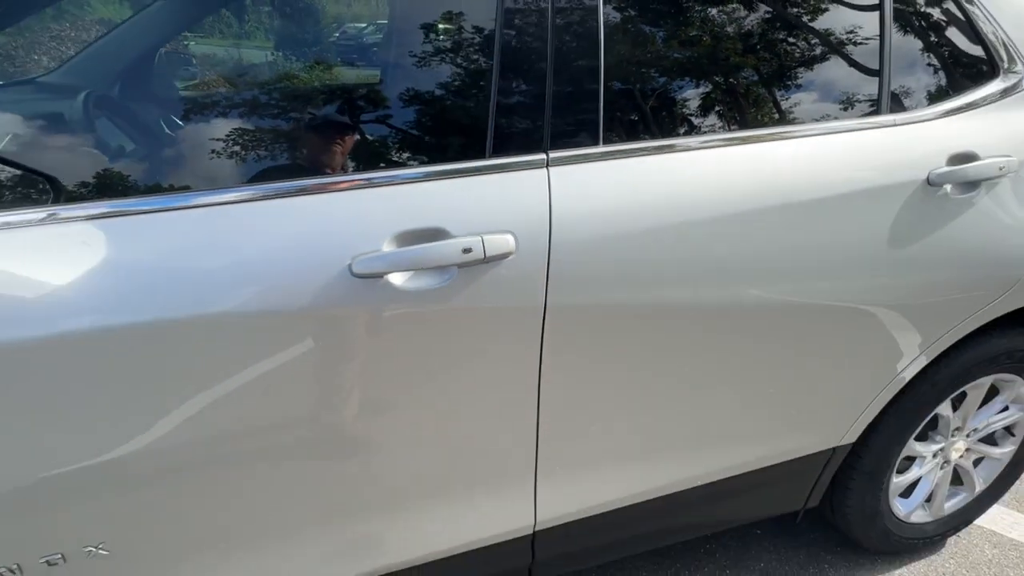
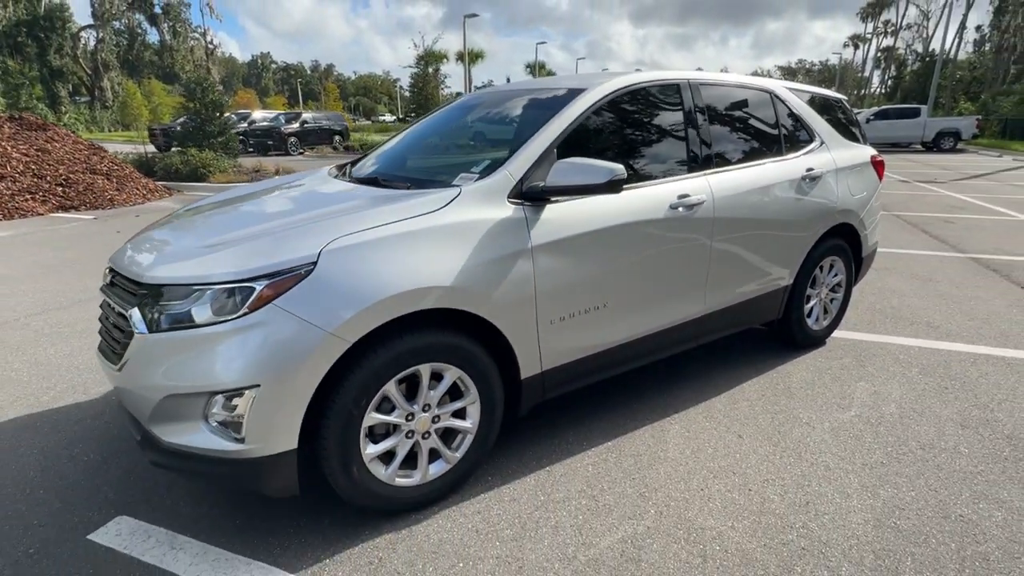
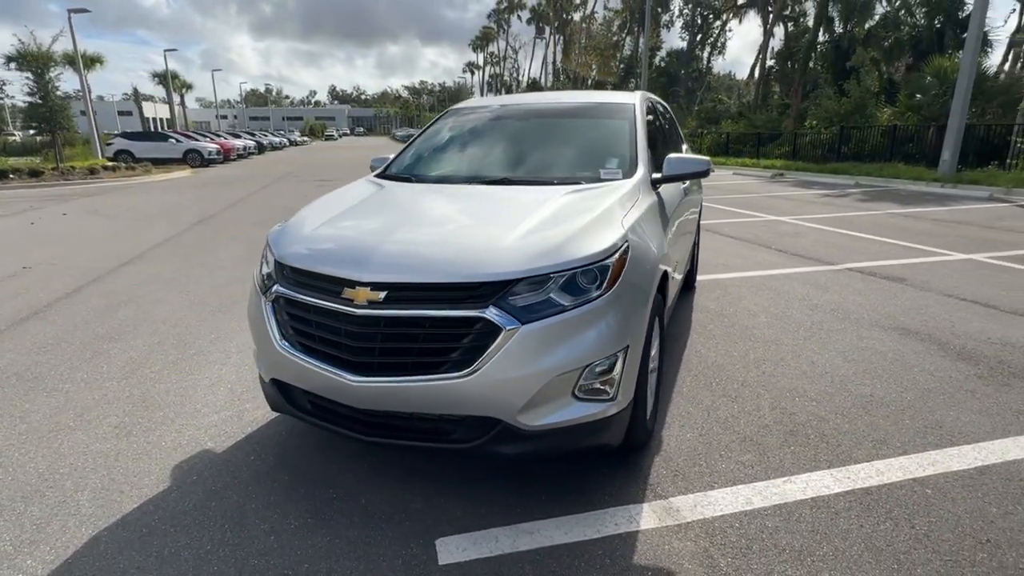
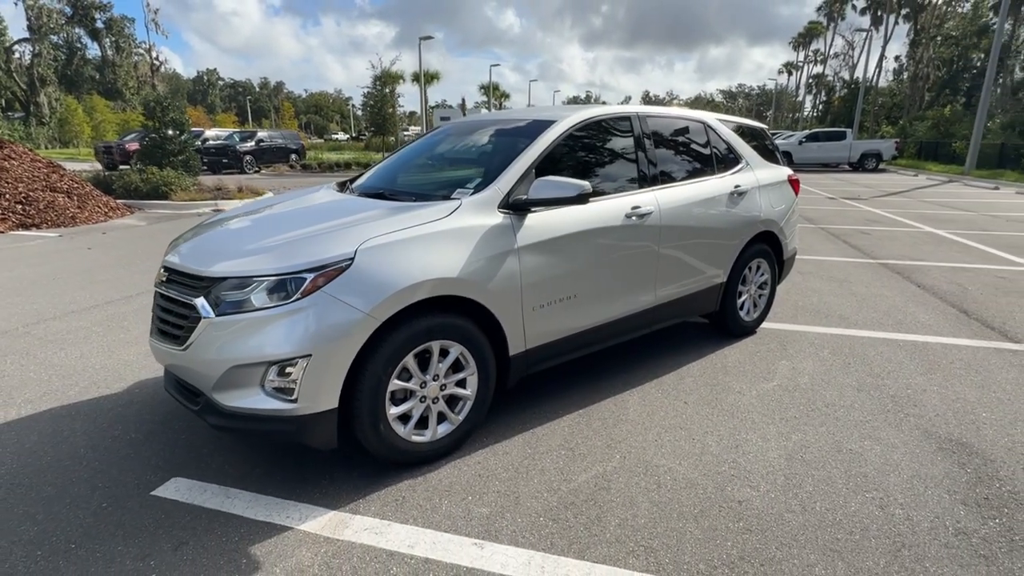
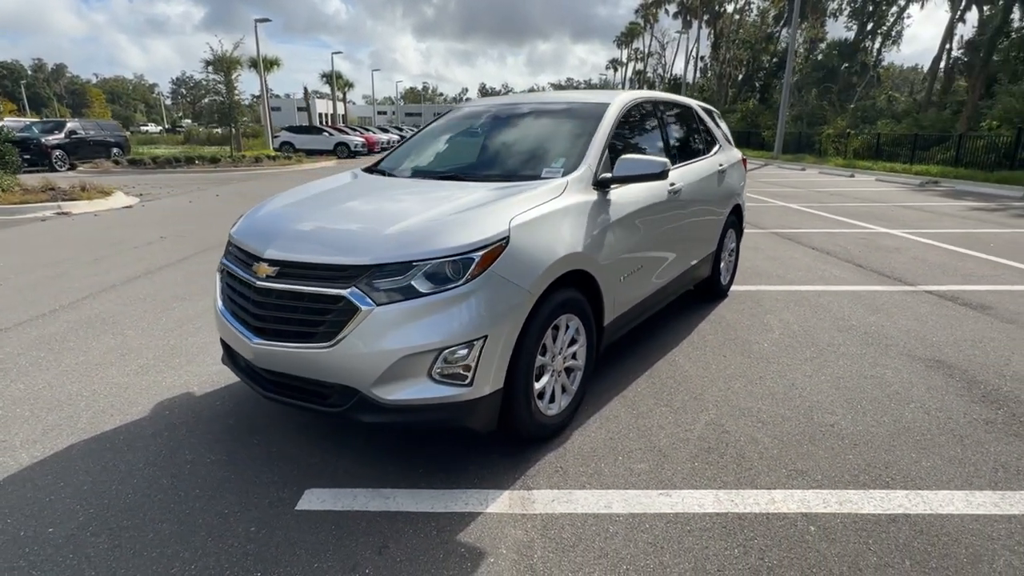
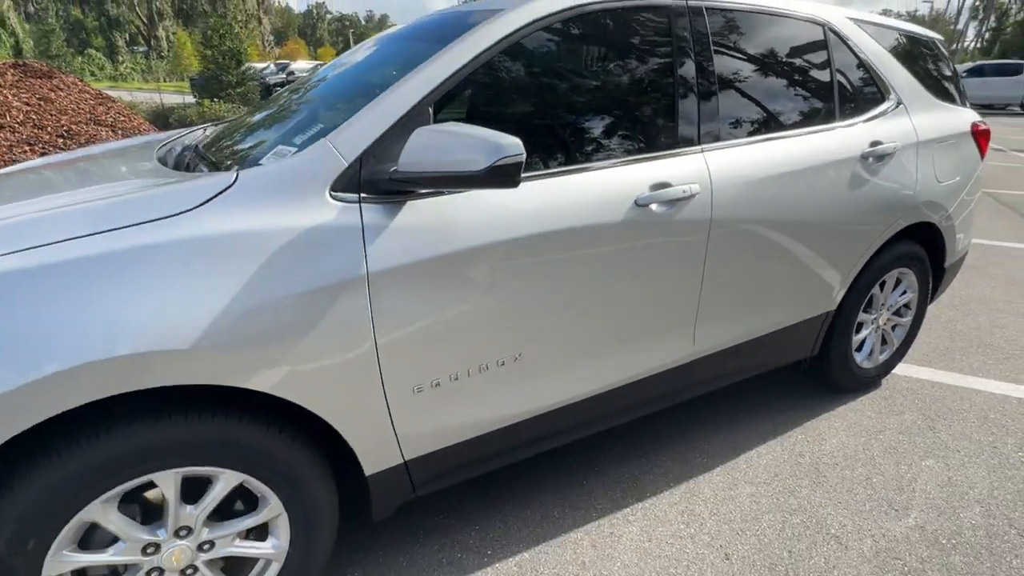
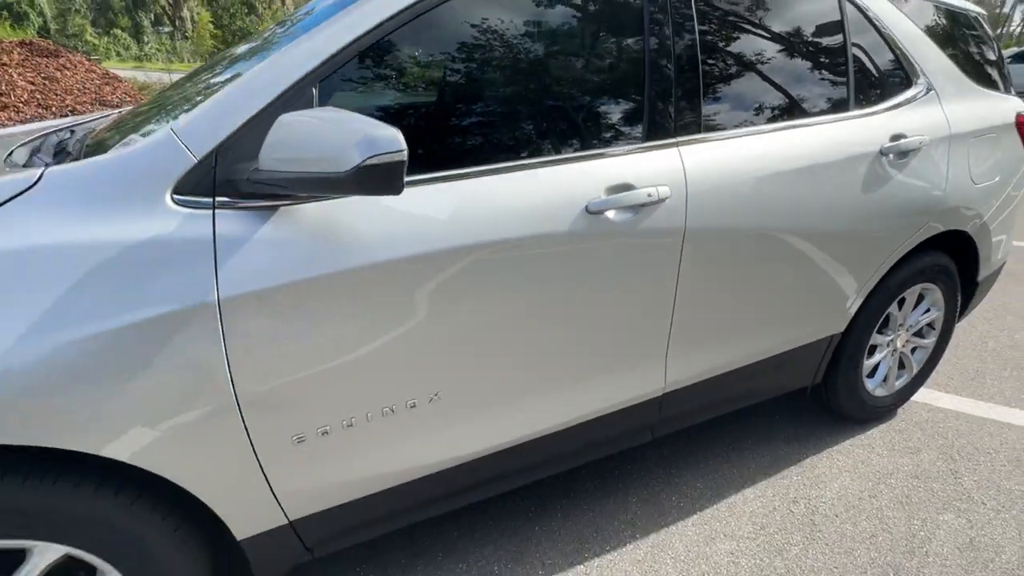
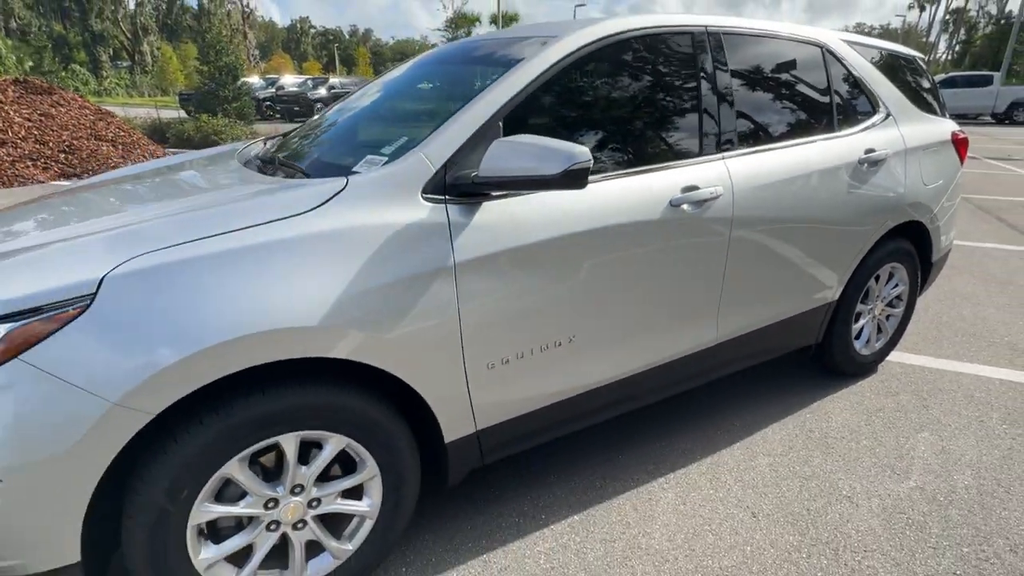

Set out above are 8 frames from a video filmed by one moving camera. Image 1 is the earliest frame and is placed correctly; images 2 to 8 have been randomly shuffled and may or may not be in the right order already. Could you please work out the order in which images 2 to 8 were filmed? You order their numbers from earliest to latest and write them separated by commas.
7, 6, 8, 2, 4, 5, 3
